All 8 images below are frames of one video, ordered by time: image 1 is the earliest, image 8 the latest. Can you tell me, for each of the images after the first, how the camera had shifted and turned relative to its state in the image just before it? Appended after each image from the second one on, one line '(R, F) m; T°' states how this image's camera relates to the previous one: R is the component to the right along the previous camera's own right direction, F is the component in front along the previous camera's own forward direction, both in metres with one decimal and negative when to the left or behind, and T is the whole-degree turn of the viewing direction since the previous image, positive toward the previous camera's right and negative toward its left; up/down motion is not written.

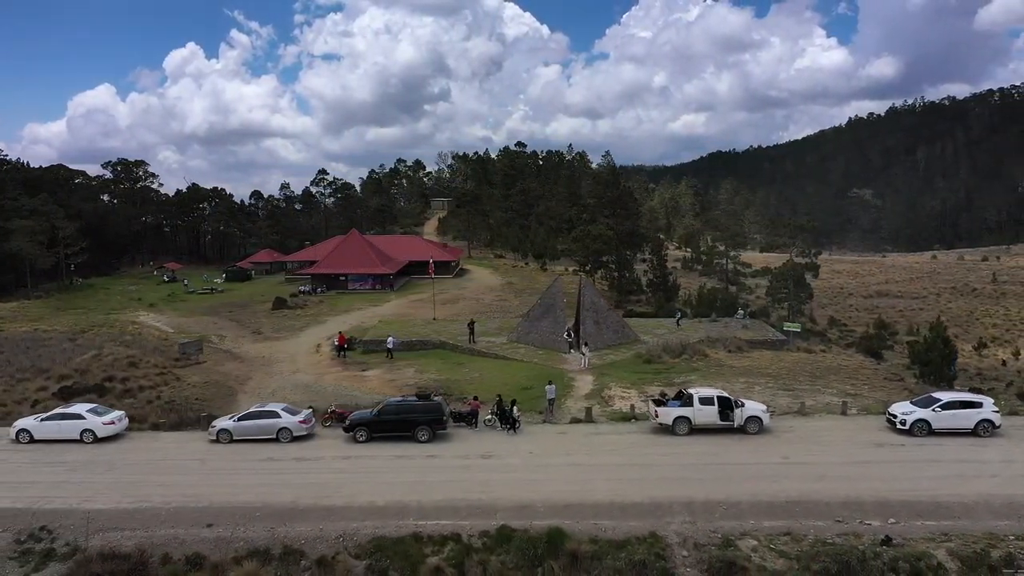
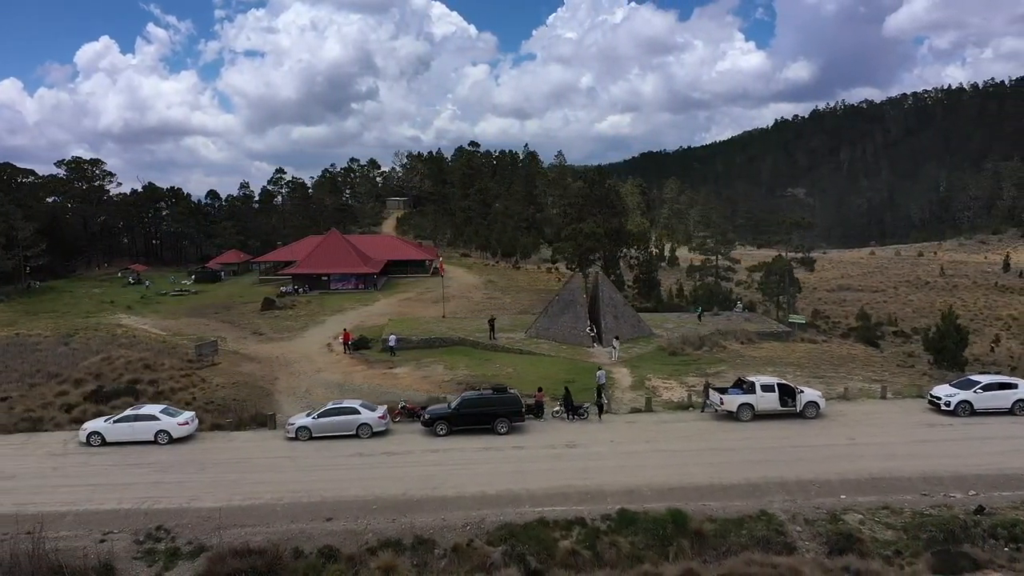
(-3.6, -0.4) m; +5°
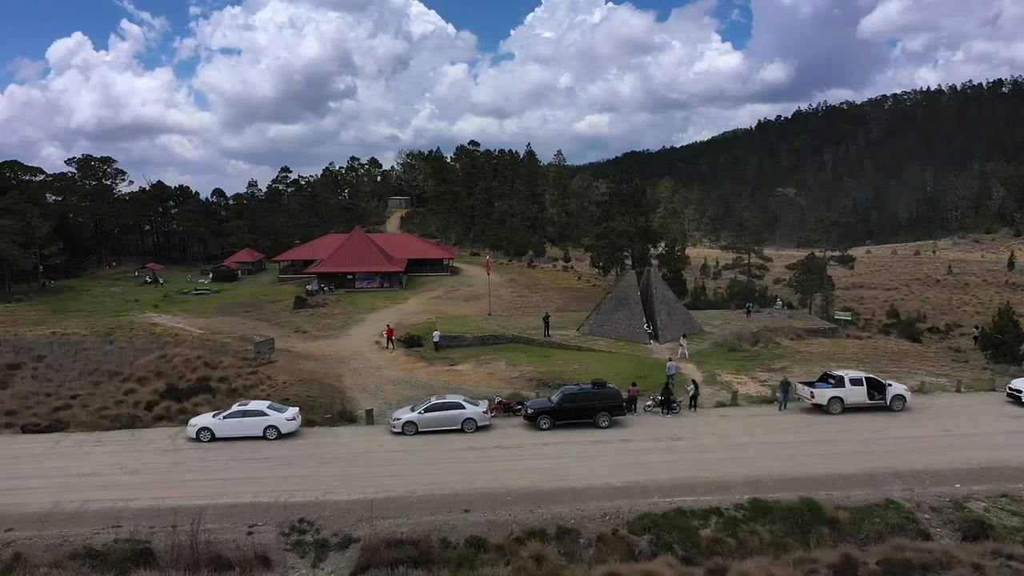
(-3.1, -0.3) m; +1°
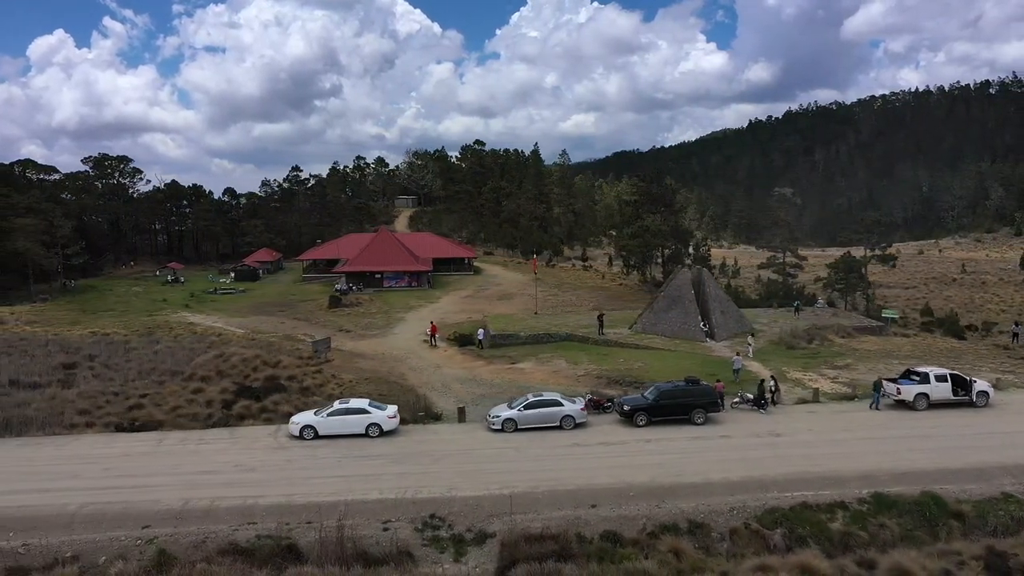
(-2.8, -0.2) m; +1°
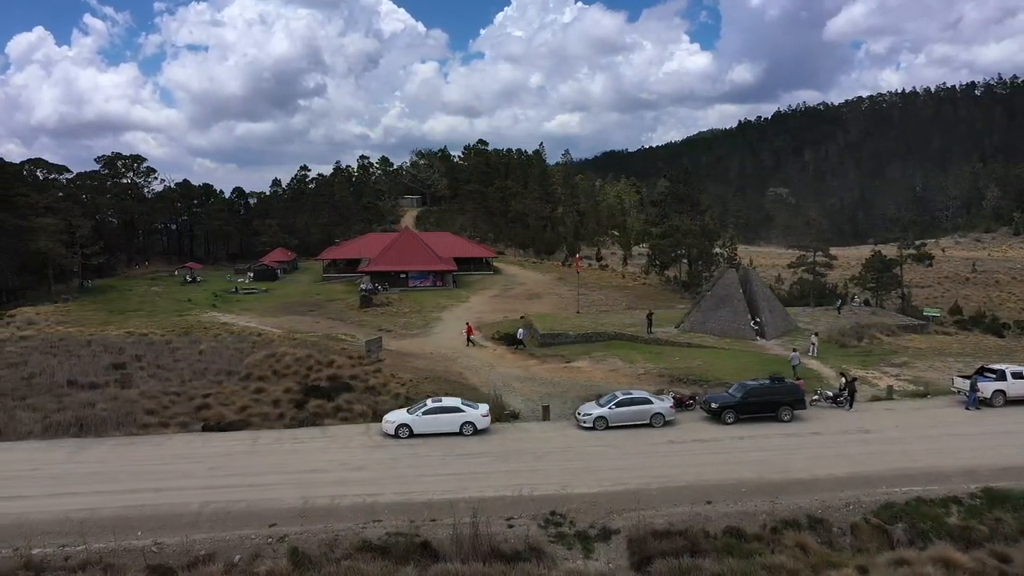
(-2.7, -0.1) m; +1°
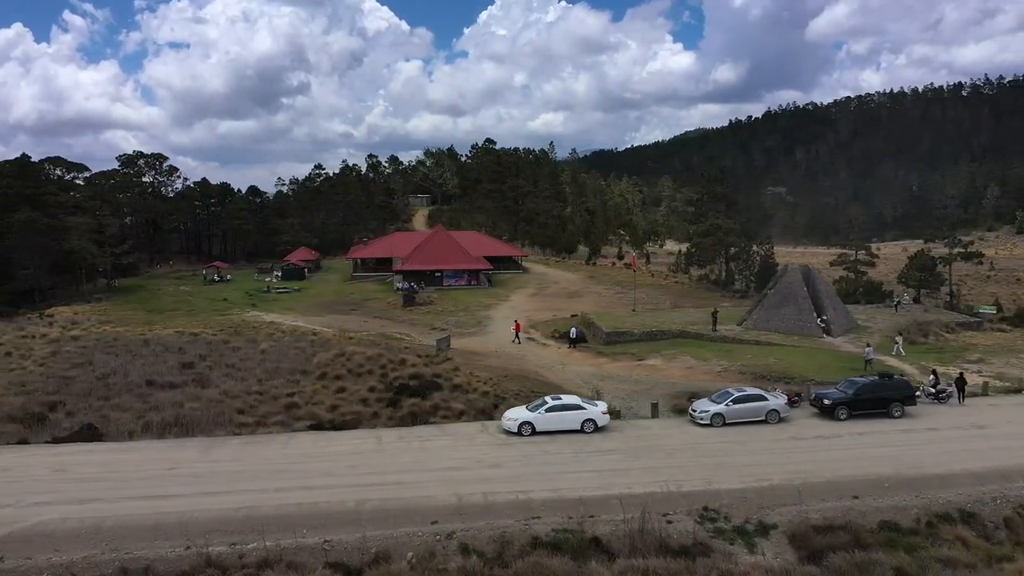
(-3.4, -0.1) m; +1°
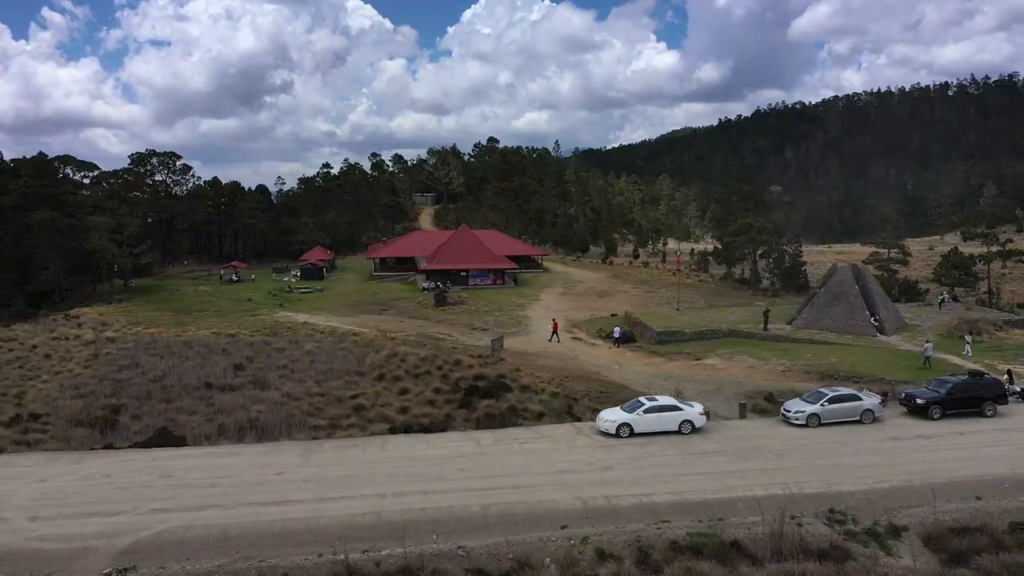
(-2.7, +0.3) m; +1°
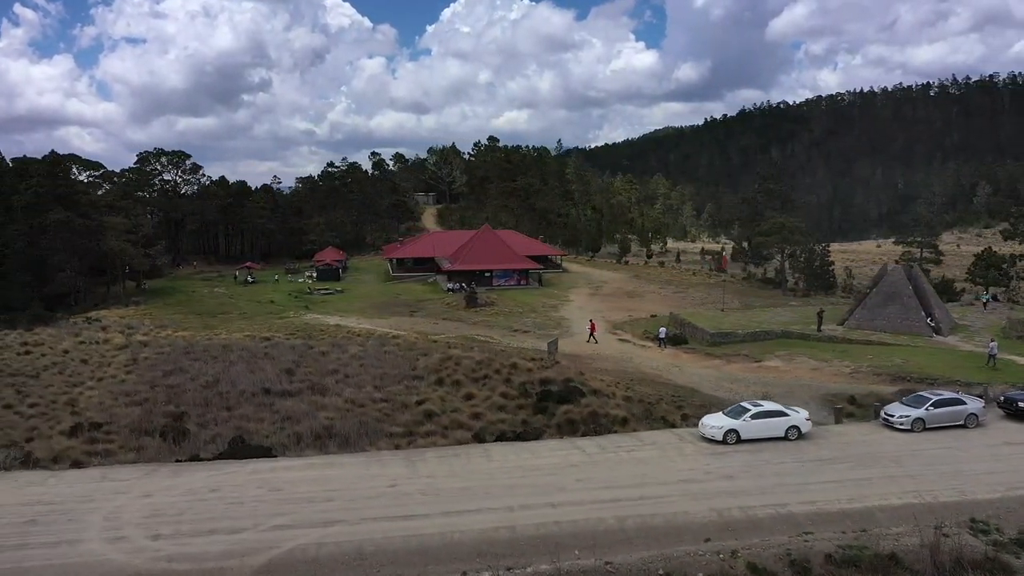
(-2.9, +0.7) m; +1°
